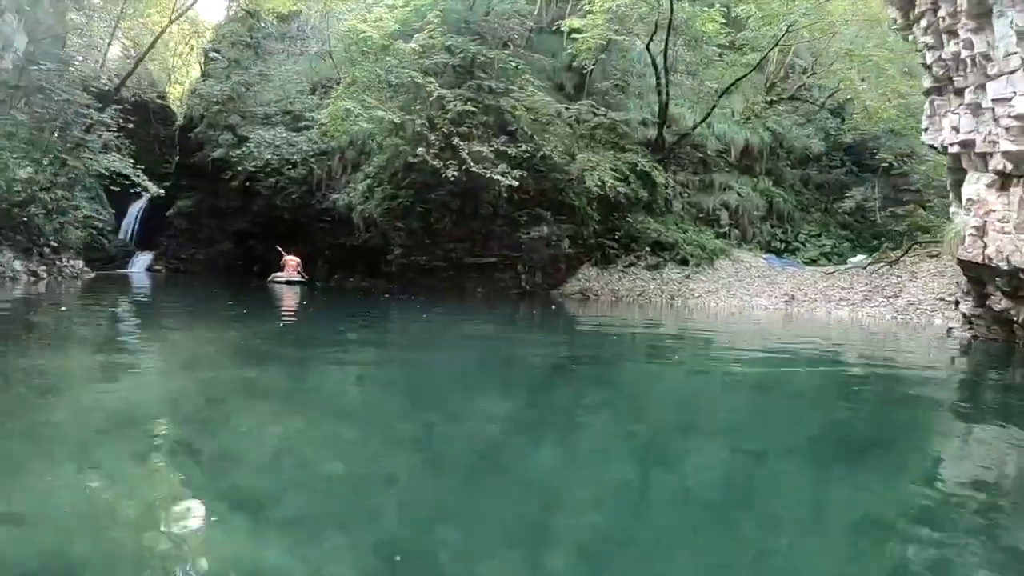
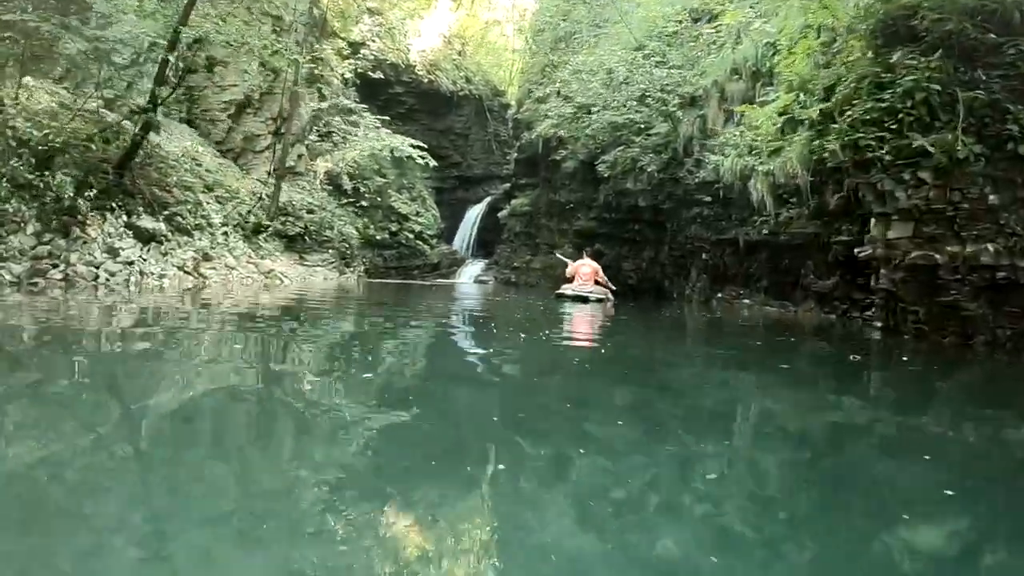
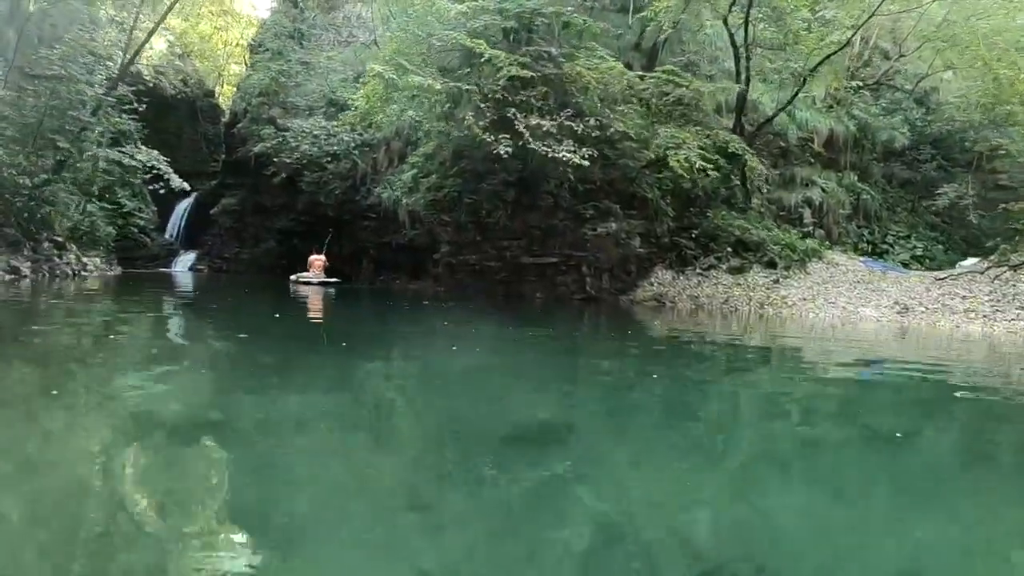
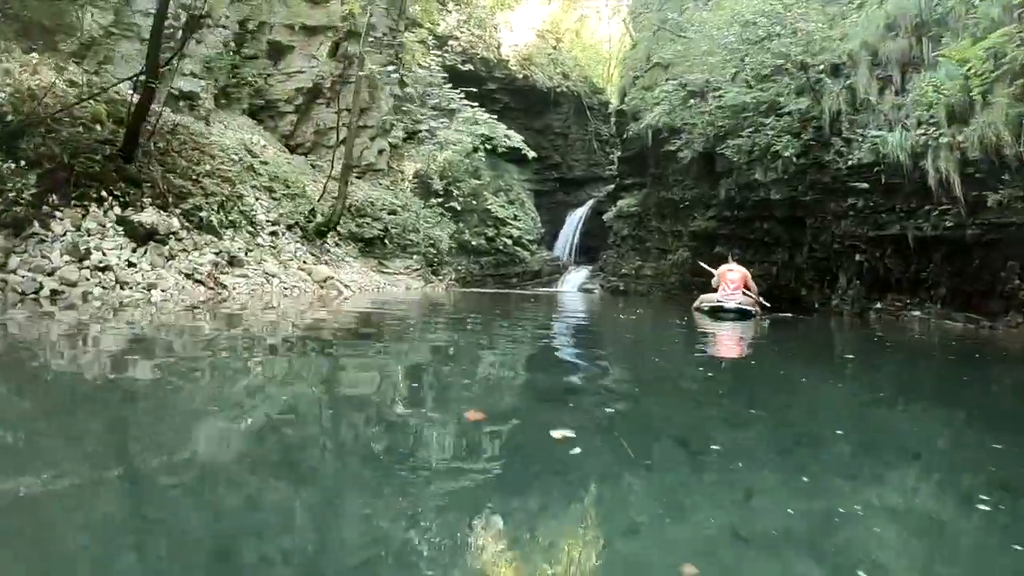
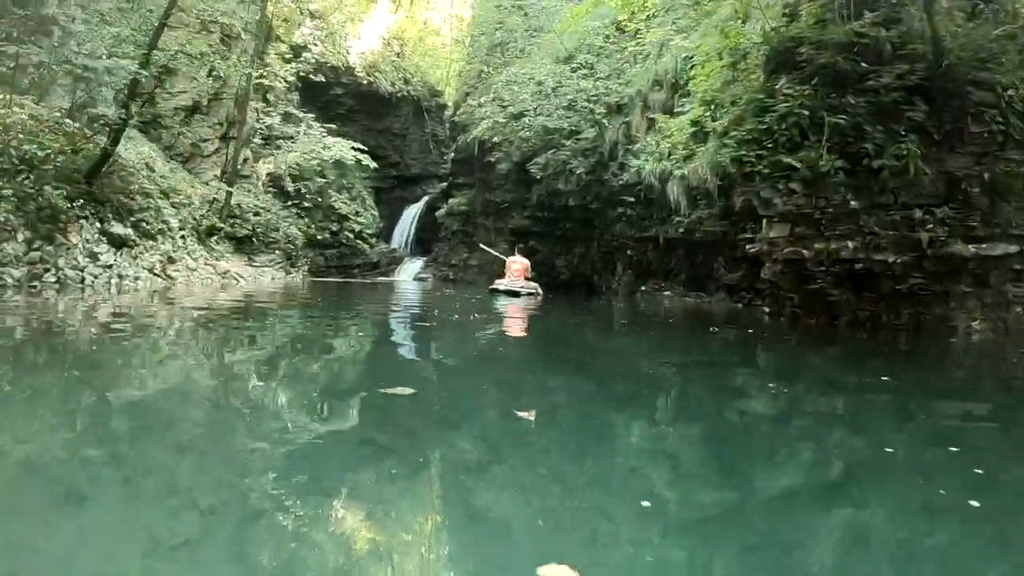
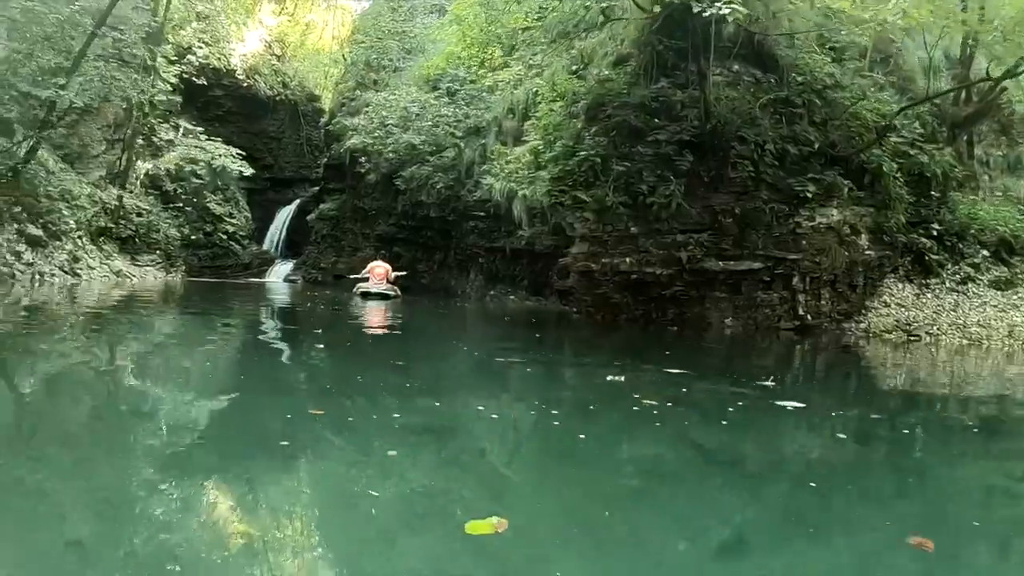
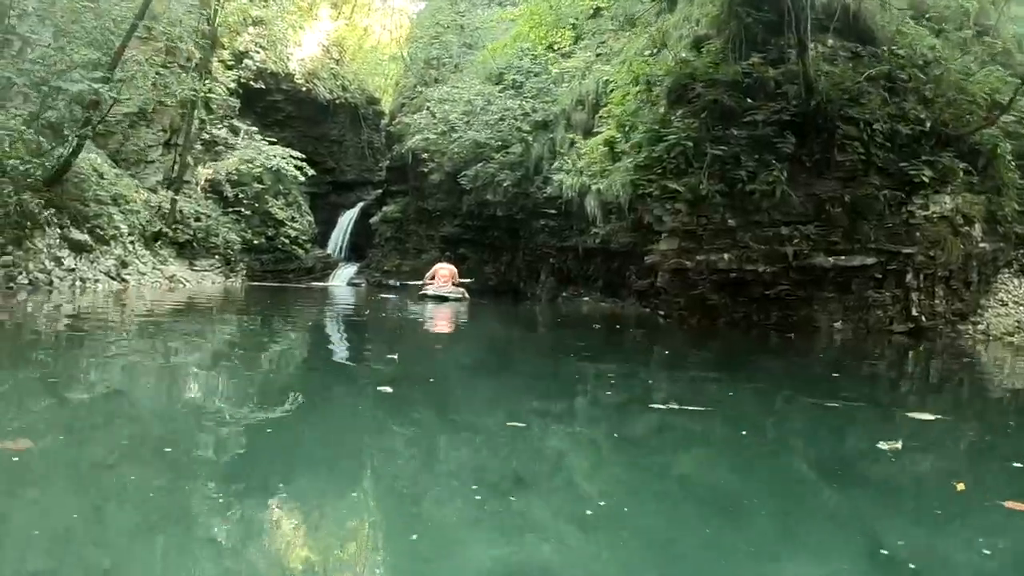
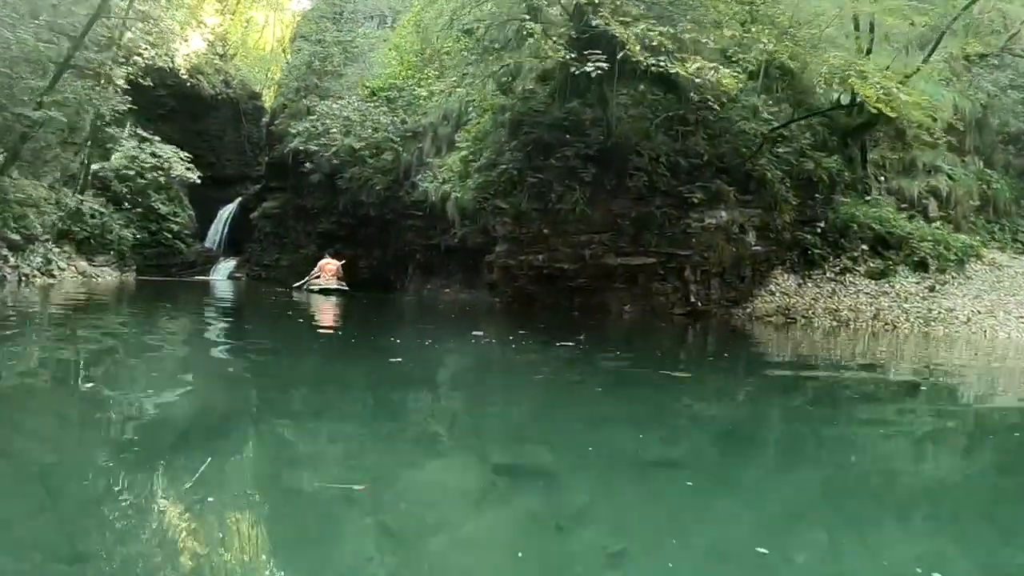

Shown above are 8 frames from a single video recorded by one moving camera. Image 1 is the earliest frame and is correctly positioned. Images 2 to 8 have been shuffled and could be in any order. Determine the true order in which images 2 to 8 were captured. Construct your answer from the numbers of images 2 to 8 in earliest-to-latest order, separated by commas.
3, 8, 6, 7, 5, 2, 4
